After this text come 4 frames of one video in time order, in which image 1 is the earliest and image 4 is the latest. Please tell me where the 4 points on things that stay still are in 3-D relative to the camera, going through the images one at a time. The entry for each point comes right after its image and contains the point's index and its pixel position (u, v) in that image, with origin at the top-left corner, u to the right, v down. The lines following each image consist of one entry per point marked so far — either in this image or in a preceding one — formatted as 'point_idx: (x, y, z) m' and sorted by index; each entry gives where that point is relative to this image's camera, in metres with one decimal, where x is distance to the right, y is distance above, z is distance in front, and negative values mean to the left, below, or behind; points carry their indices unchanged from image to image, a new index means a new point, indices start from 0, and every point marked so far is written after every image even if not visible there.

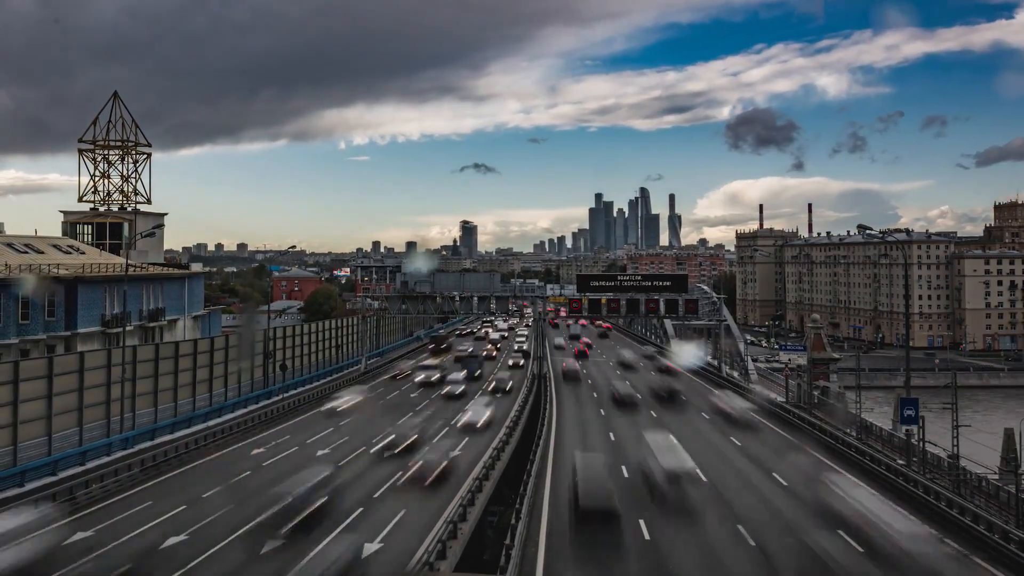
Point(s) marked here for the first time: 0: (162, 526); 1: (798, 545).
0: (-10.1, -6.9, +18.8) m
1: (+8.3, -7.5, +19.1) m
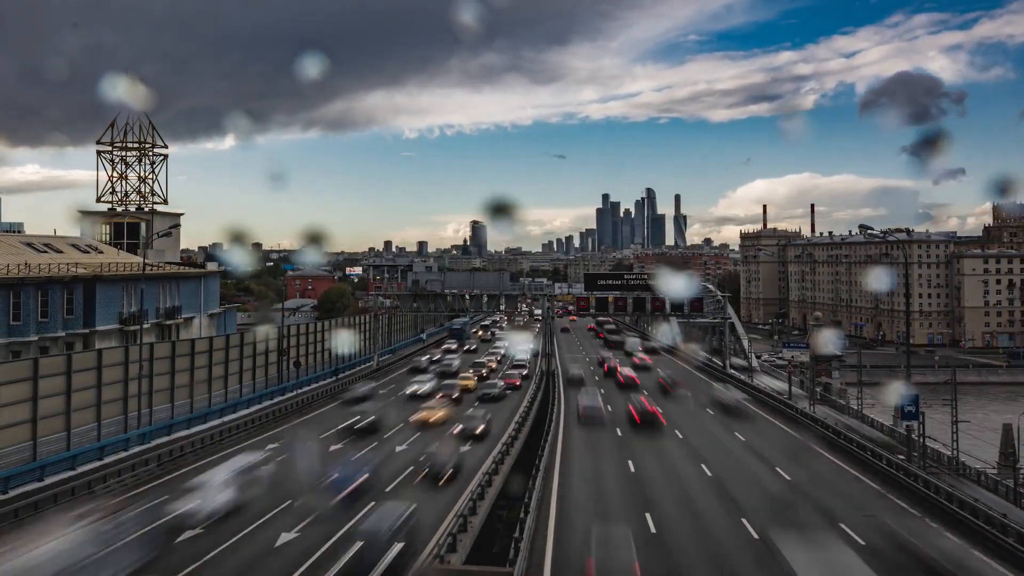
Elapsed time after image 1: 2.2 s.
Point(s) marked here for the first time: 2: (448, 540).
0: (-9.8, -6.8, +19.7) m
1: (+8.6, -7.4, +19.8) m
2: (-1.5, -6.0, +15.8) m
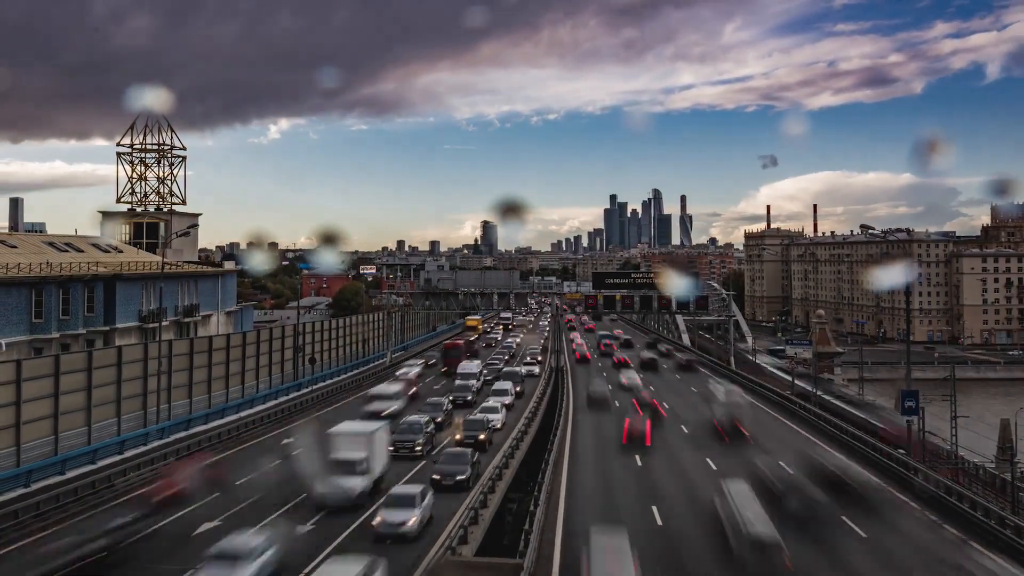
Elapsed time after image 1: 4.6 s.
0: (-9.5, -6.8, +20.7) m
1: (+8.9, -7.4, +20.5) m
2: (-1.3, -6.0, +16.7) m
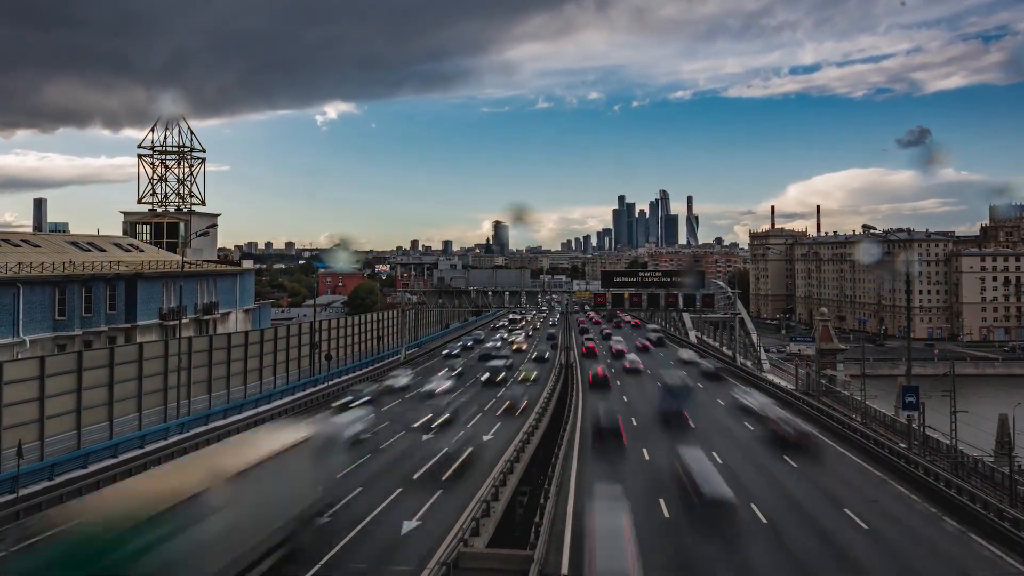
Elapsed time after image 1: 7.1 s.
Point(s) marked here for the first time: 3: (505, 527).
0: (-9.2, -6.7, +21.8) m
1: (+9.2, -7.3, +21.3) m
2: (-1.0, -5.9, +17.6) m
3: (-0.2, -7.0, +20.0) m
